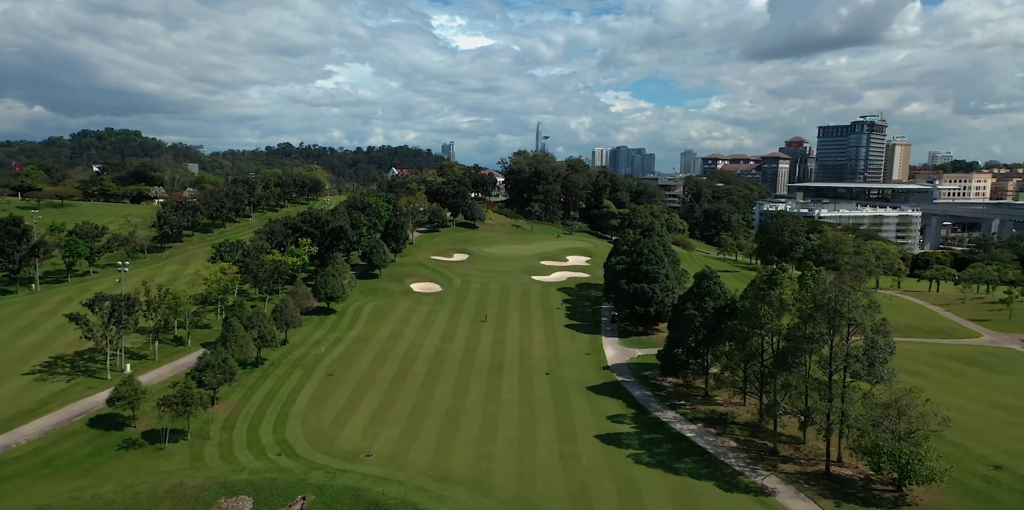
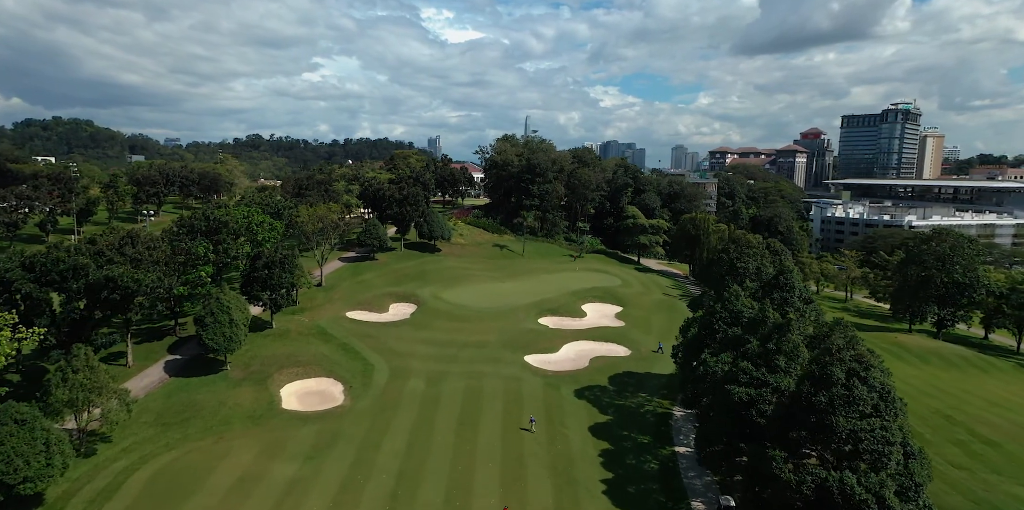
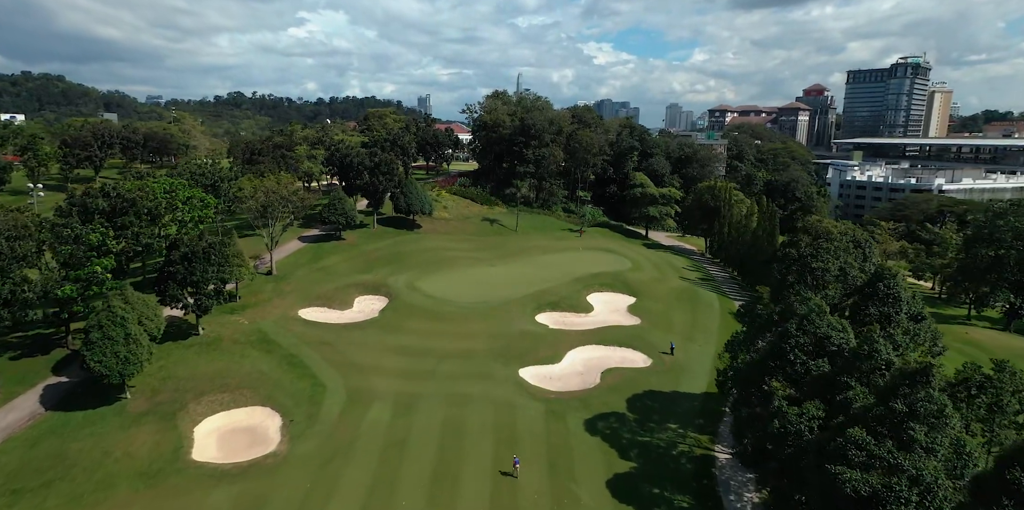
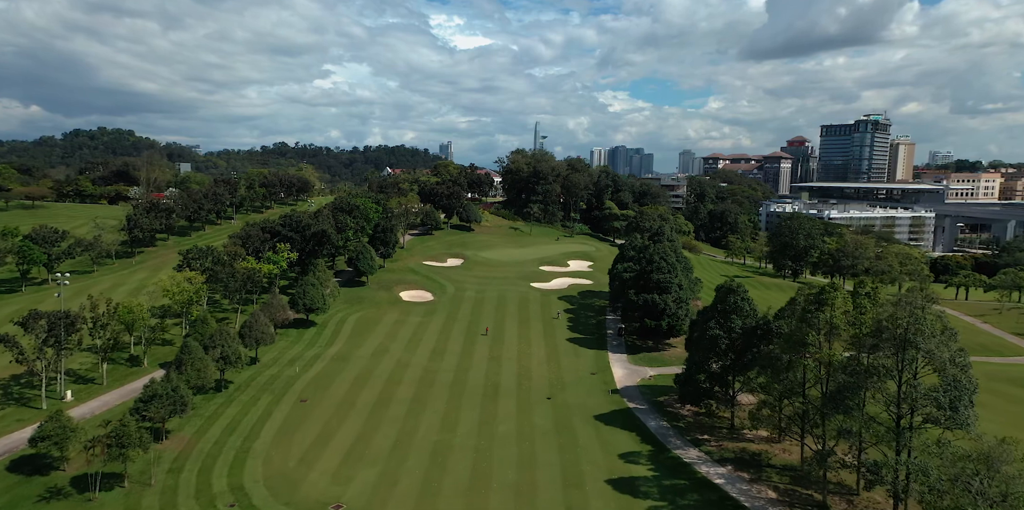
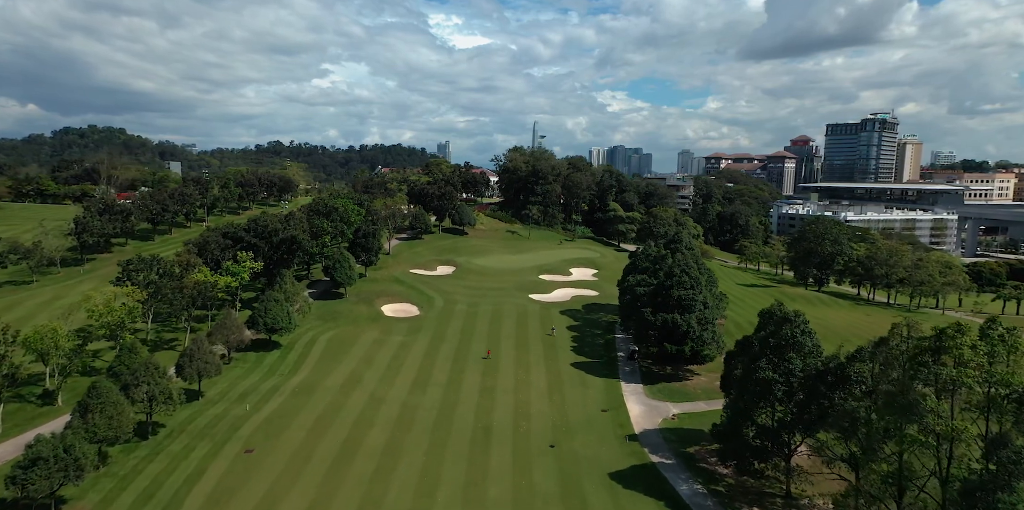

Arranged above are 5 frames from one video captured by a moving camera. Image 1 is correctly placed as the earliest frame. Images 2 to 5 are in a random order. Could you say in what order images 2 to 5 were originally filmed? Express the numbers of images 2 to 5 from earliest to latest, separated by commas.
4, 5, 2, 3
